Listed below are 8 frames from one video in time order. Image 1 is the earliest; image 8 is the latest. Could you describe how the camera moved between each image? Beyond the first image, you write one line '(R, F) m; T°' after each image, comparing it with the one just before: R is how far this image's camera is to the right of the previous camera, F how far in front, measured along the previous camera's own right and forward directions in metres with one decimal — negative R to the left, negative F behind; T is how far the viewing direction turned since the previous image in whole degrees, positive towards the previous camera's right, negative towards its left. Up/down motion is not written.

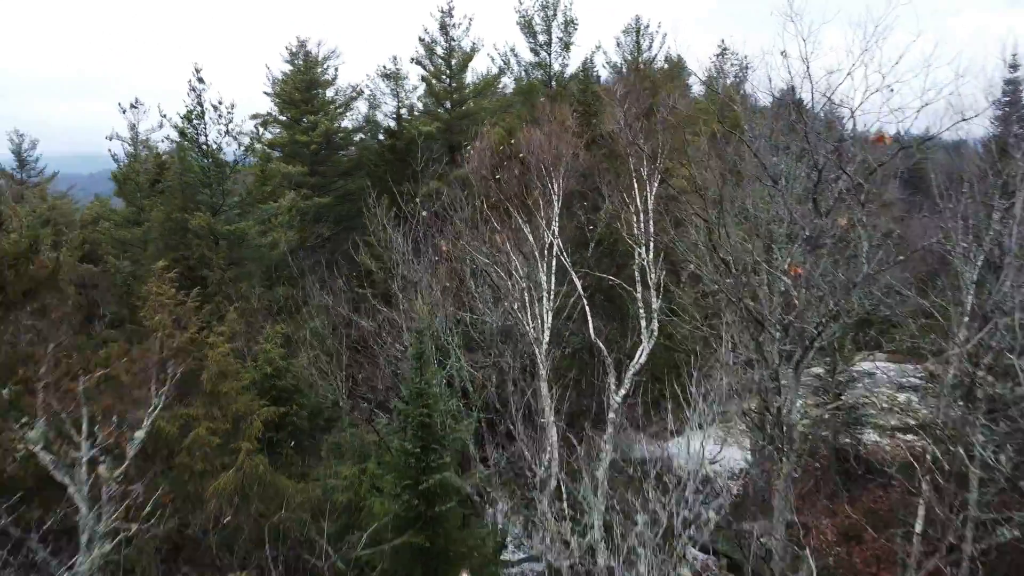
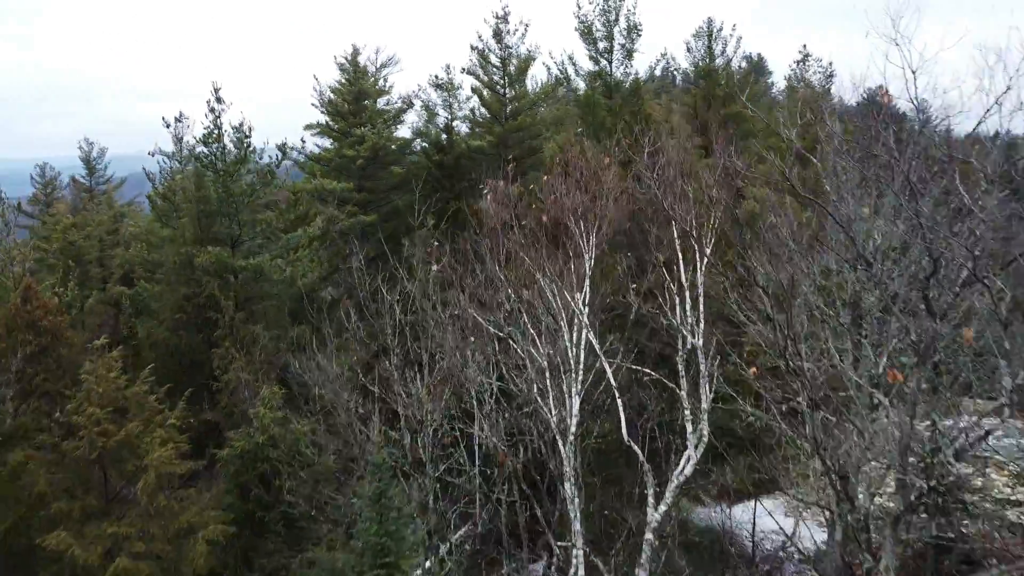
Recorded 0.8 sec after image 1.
(+0.4, +1.4) m; -5°
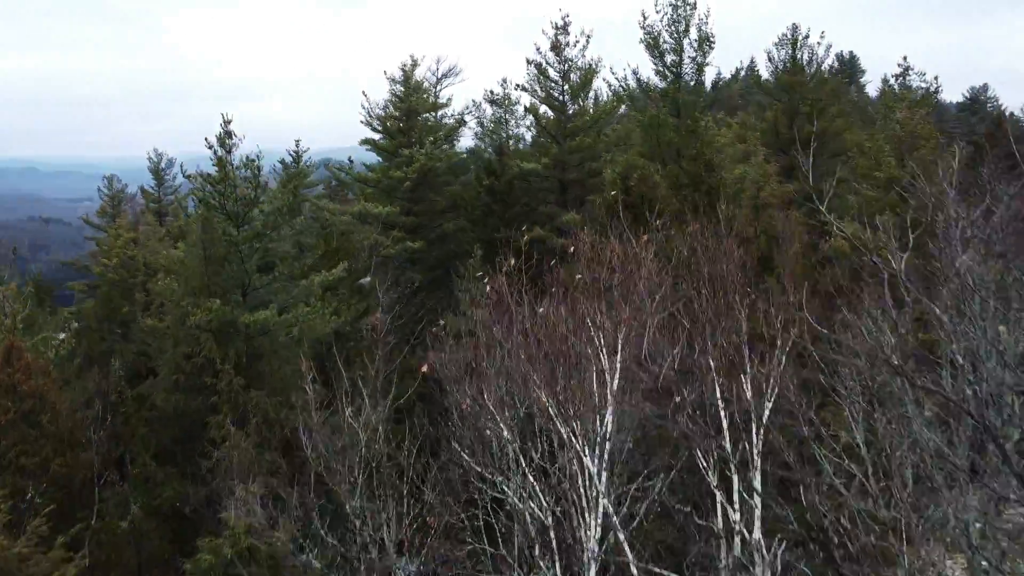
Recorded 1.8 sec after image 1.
(+0.5, +1.6) m; -6°
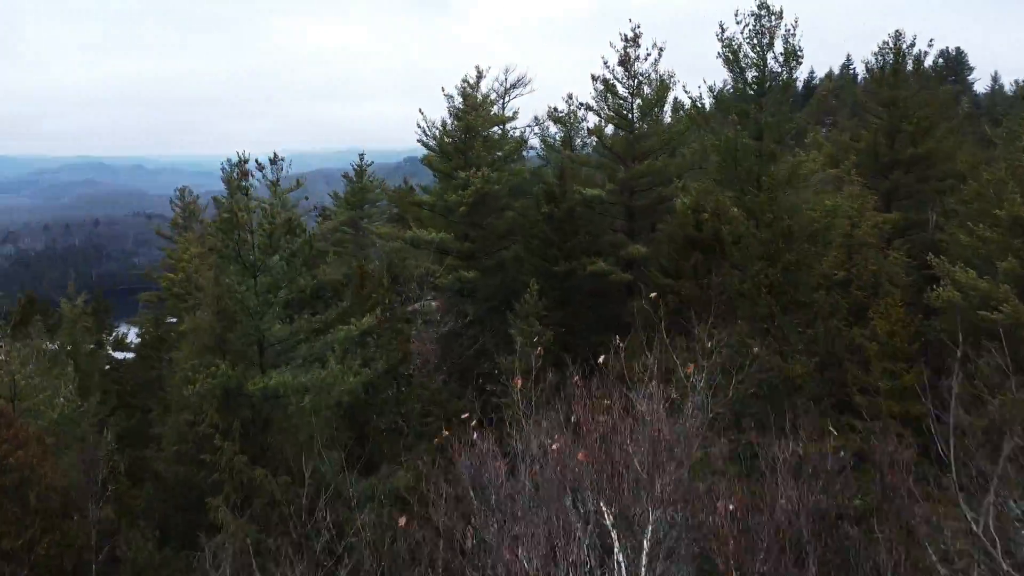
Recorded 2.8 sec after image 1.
(+0.4, +1.4) m; -6°
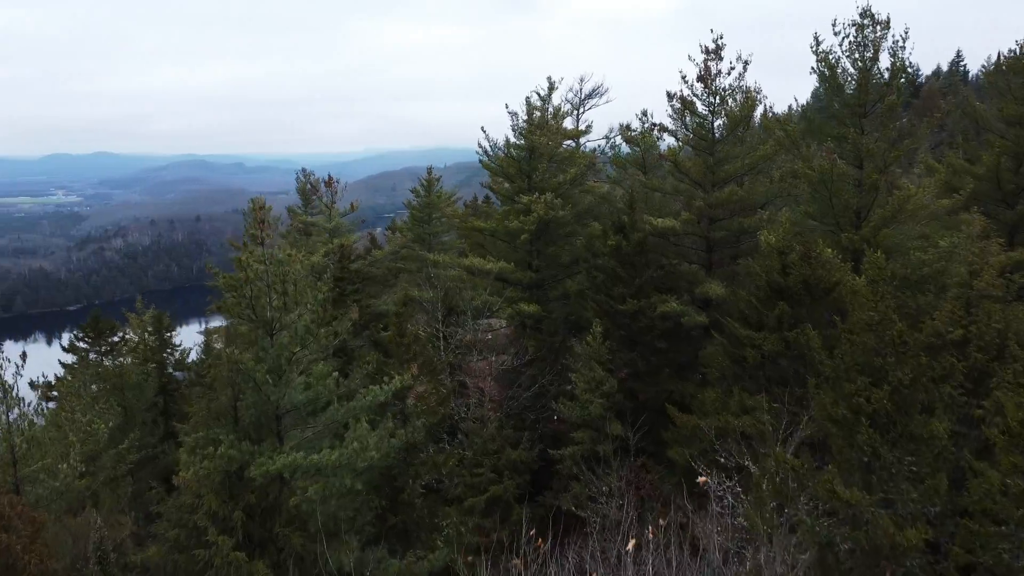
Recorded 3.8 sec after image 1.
(+0.4, +1.4) m; -6°
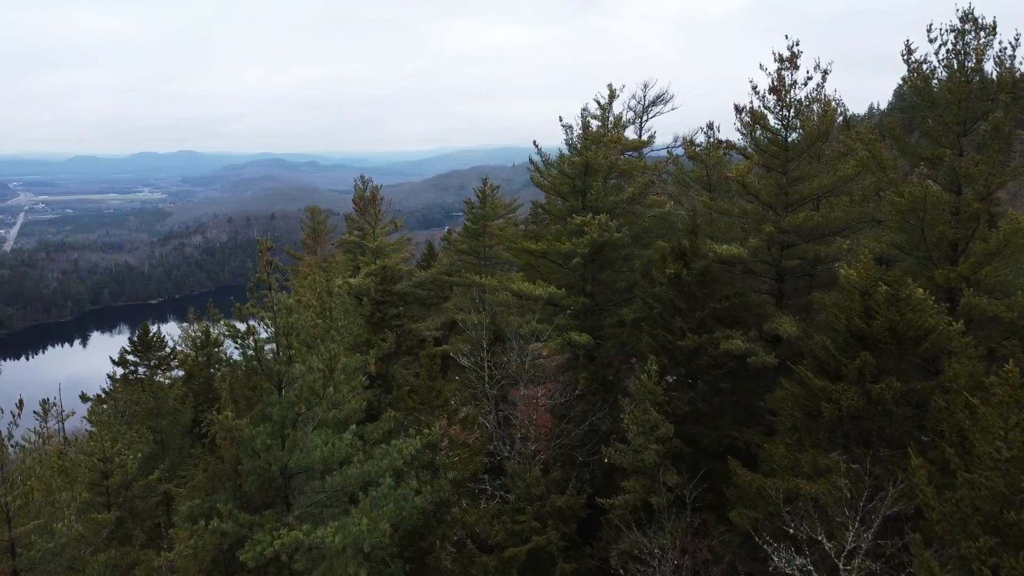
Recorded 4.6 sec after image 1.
(+0.3, +1.1) m; -5°
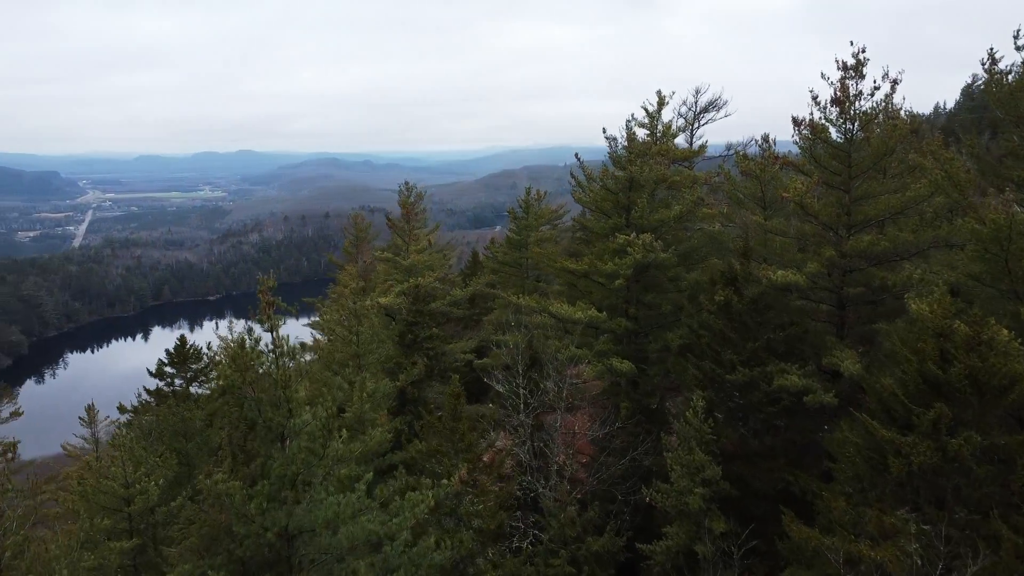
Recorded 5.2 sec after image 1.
(+0.2, +0.8) m; -4°
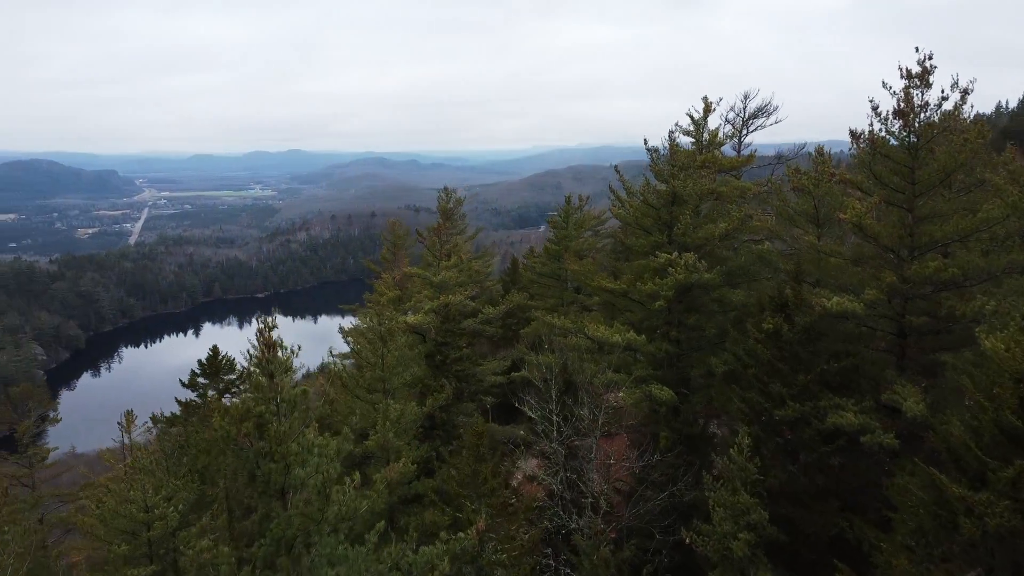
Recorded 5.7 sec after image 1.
(+0.2, +0.7) m; -3°
